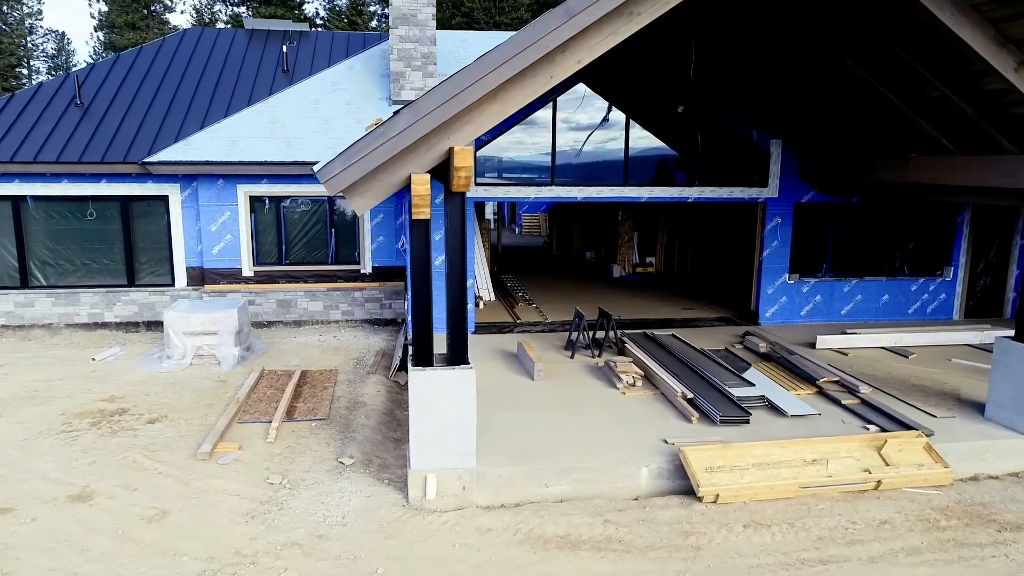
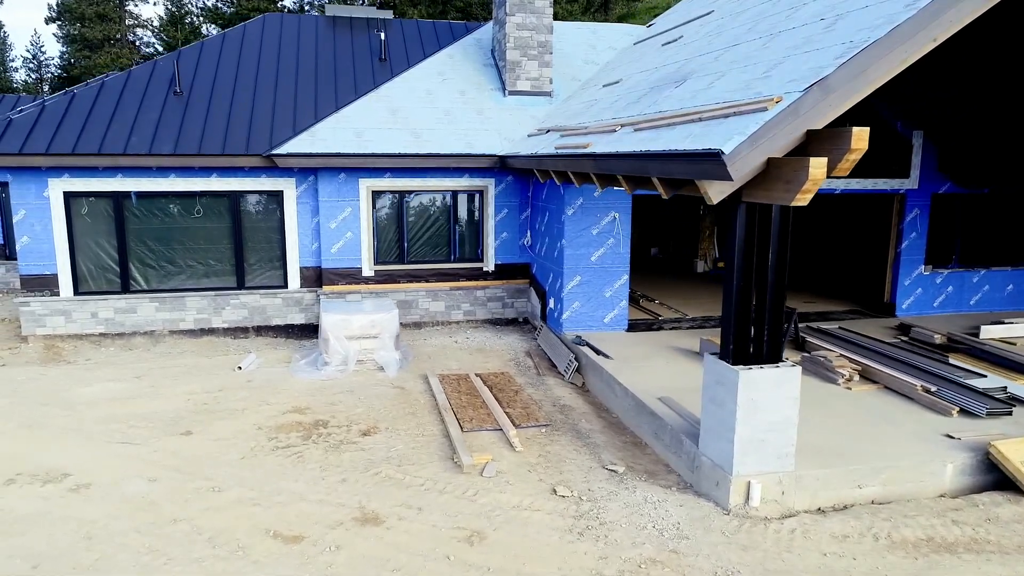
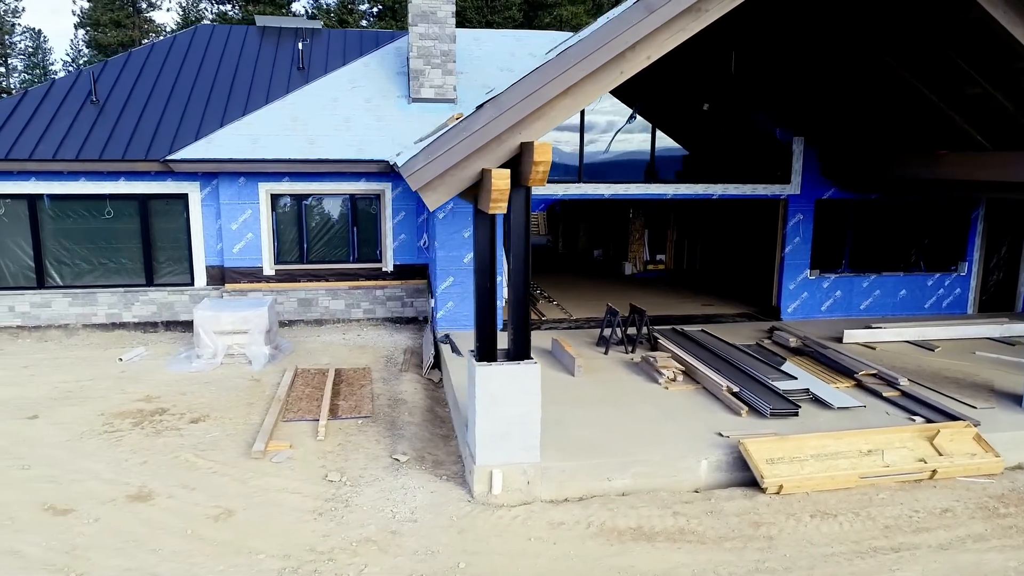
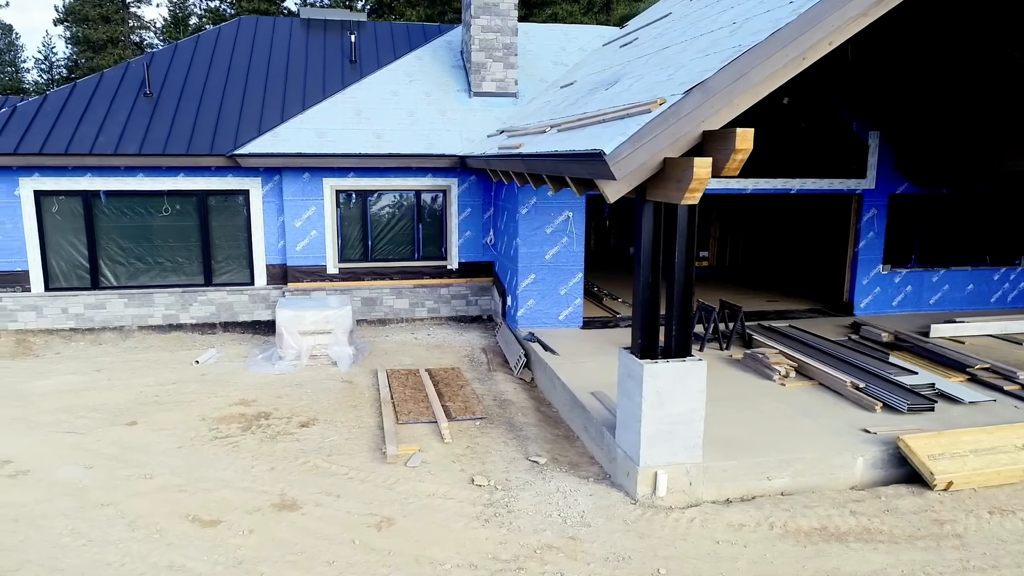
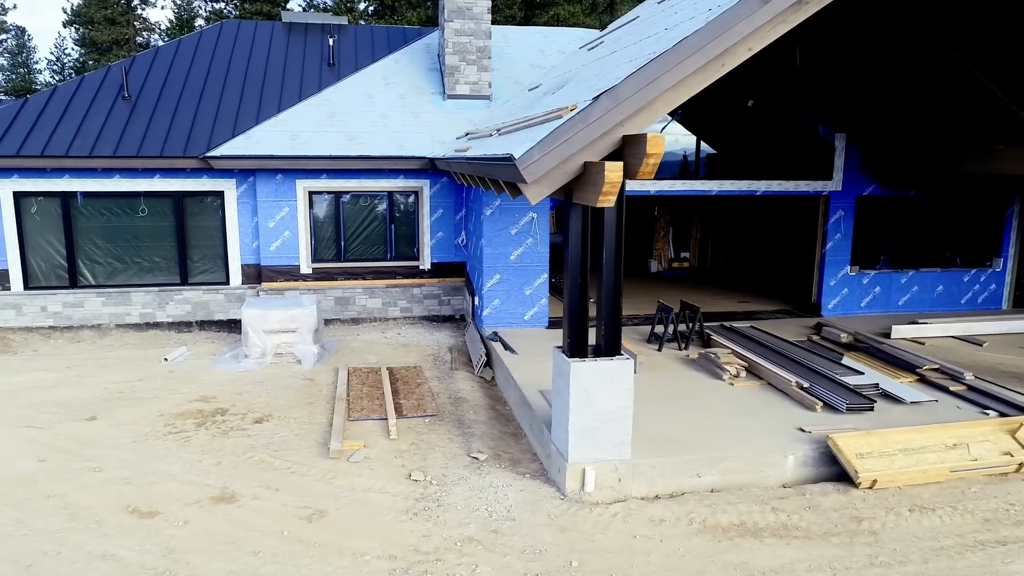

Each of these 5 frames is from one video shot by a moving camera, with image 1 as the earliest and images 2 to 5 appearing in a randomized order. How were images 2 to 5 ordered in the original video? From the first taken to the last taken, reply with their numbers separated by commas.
3, 5, 4, 2
